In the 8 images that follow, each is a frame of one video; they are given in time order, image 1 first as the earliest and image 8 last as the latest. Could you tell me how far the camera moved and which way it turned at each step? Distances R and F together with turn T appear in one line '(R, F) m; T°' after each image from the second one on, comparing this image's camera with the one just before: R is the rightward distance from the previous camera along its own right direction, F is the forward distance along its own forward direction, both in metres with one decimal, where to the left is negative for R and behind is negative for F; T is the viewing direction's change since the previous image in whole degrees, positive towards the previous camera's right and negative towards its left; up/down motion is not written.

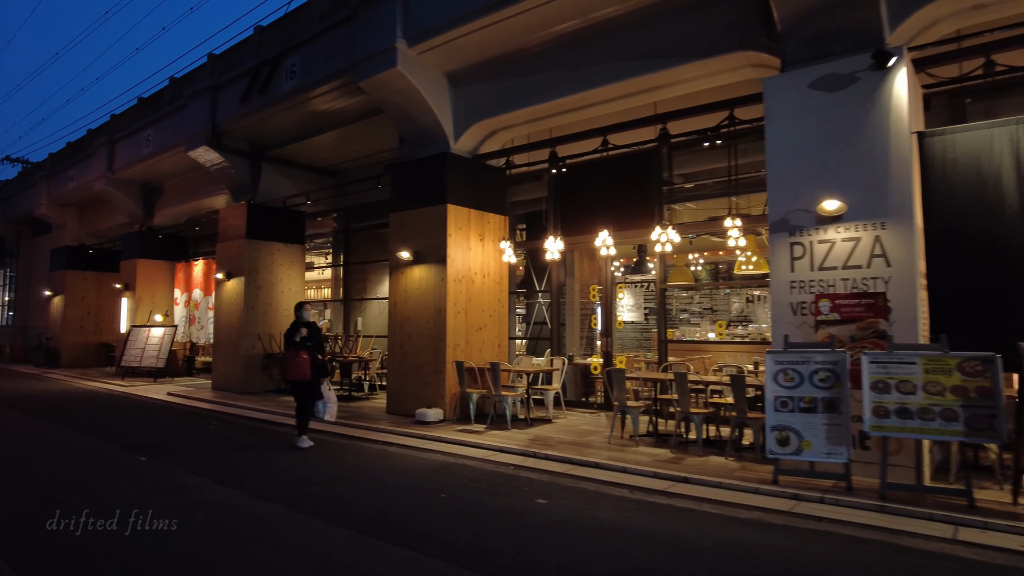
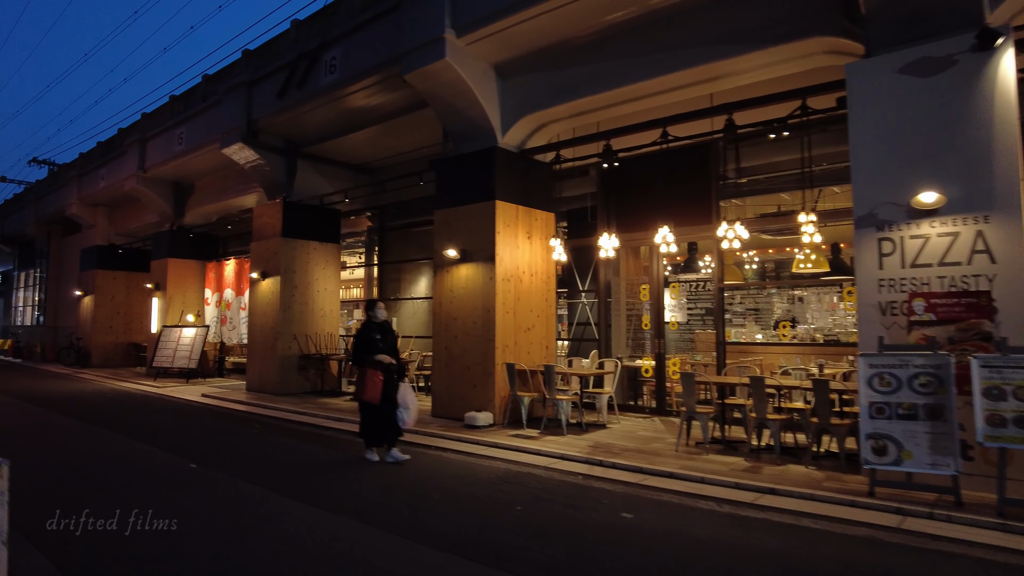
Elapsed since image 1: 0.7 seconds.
(-0.5, +0.3) m; -1°
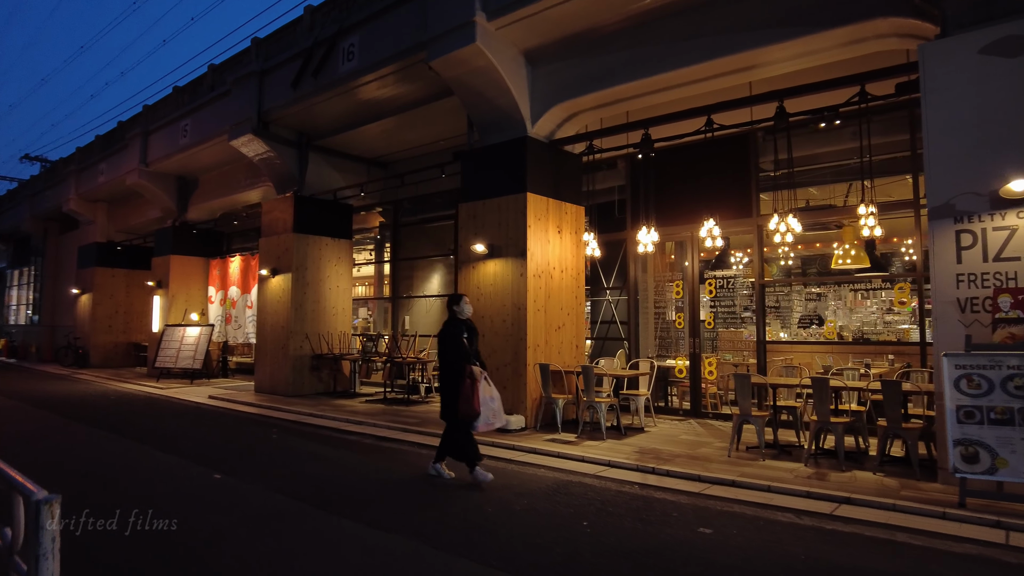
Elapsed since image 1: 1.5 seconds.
(-0.5, +0.4) m; +1°
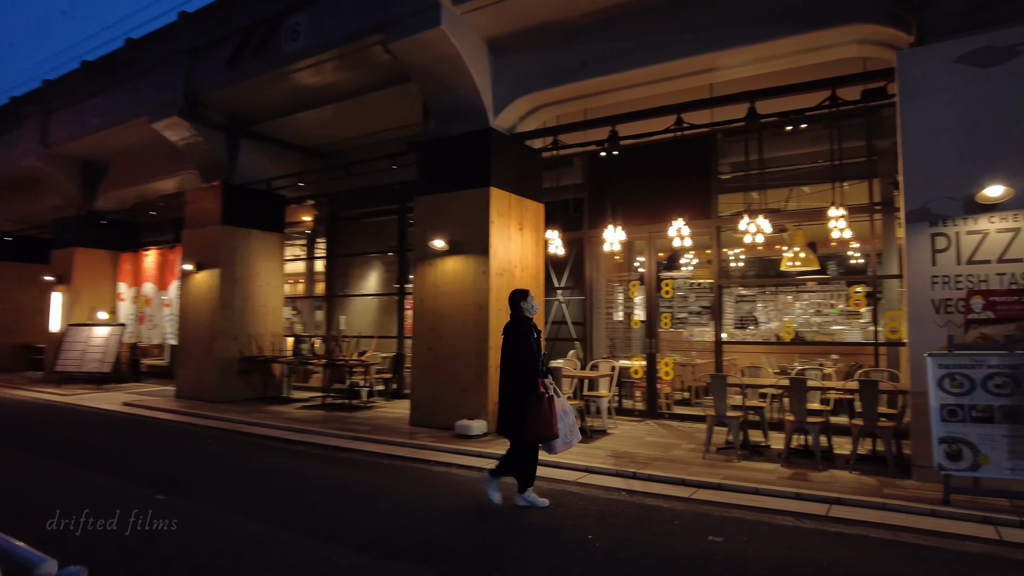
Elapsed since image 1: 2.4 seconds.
(-0.6, +0.4) m; +7°
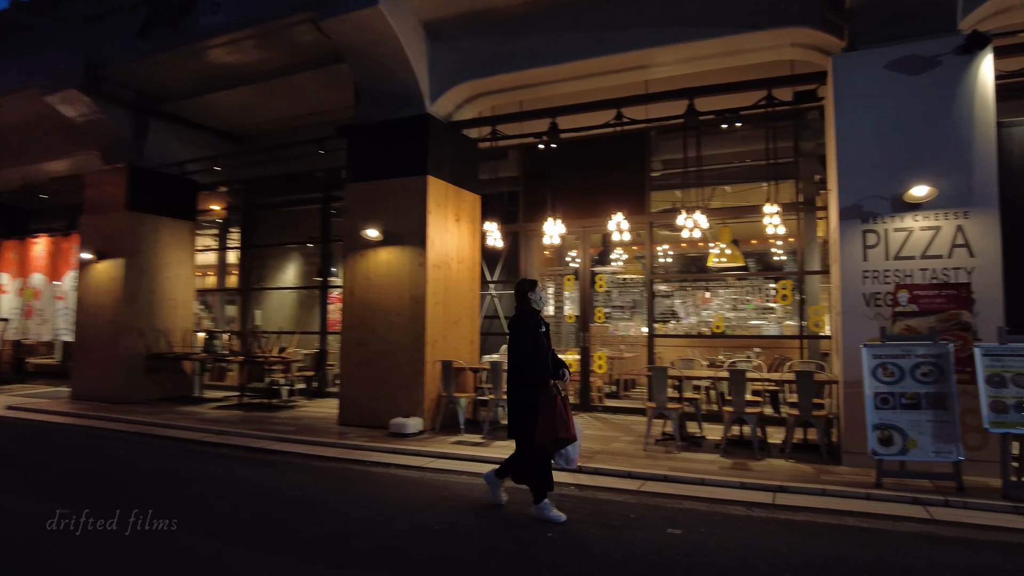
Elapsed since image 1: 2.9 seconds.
(-0.3, +0.2) m; +8°
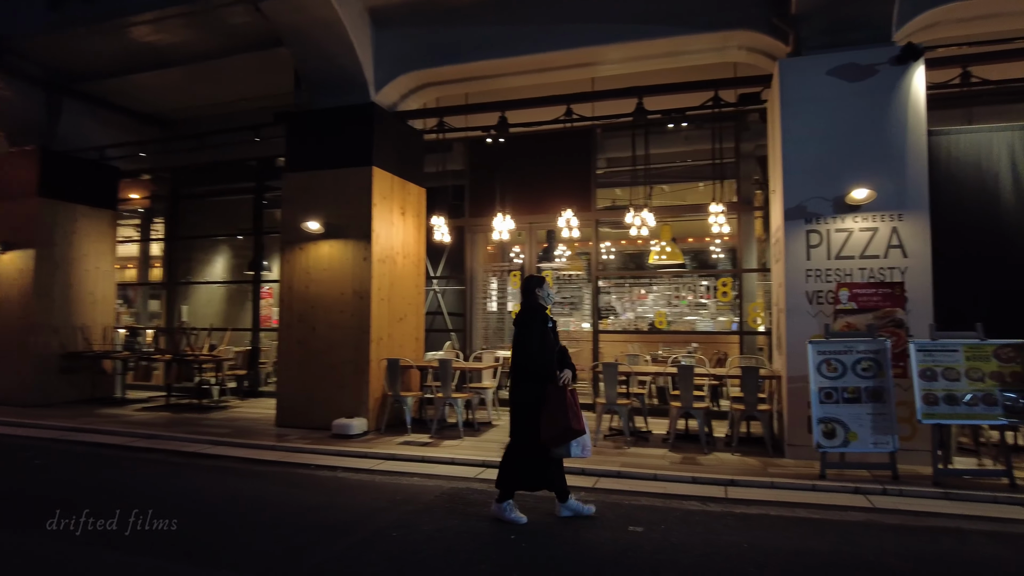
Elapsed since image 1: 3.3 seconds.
(-0.2, +0.1) m; +6°
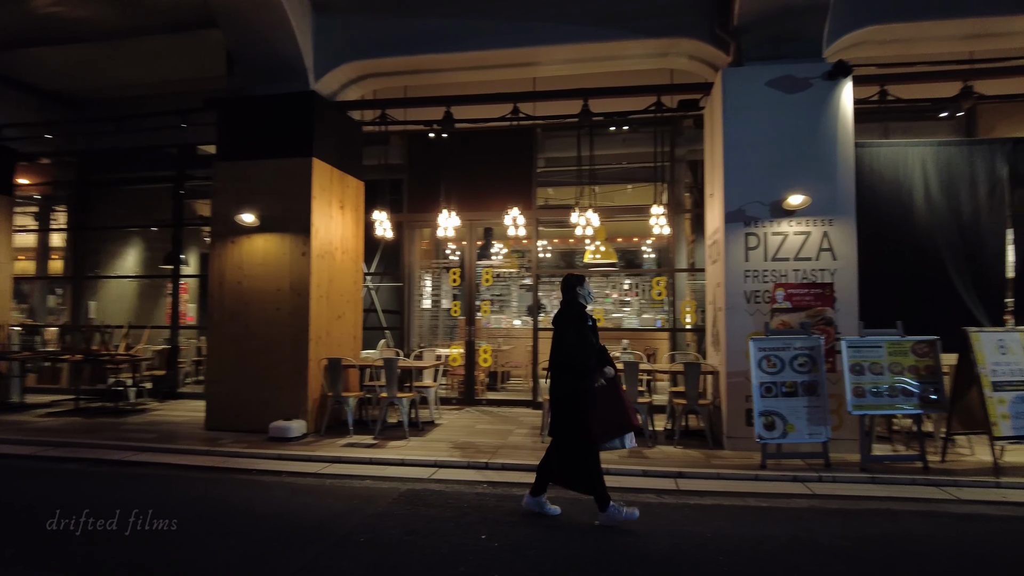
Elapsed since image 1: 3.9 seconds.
(-0.4, 0.0) m; +8°
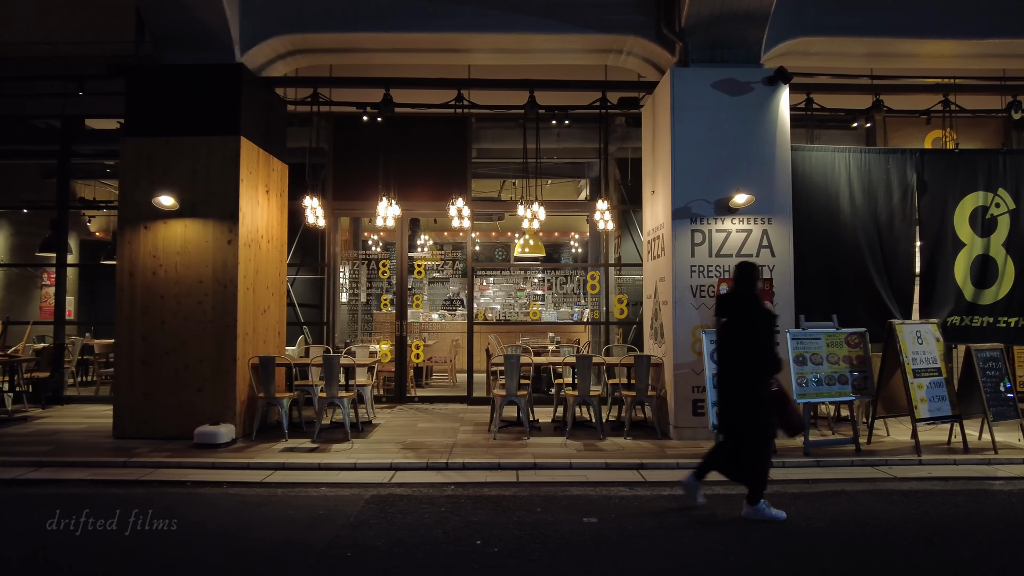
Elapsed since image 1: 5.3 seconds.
(-0.8, +0.2) m; +10°
